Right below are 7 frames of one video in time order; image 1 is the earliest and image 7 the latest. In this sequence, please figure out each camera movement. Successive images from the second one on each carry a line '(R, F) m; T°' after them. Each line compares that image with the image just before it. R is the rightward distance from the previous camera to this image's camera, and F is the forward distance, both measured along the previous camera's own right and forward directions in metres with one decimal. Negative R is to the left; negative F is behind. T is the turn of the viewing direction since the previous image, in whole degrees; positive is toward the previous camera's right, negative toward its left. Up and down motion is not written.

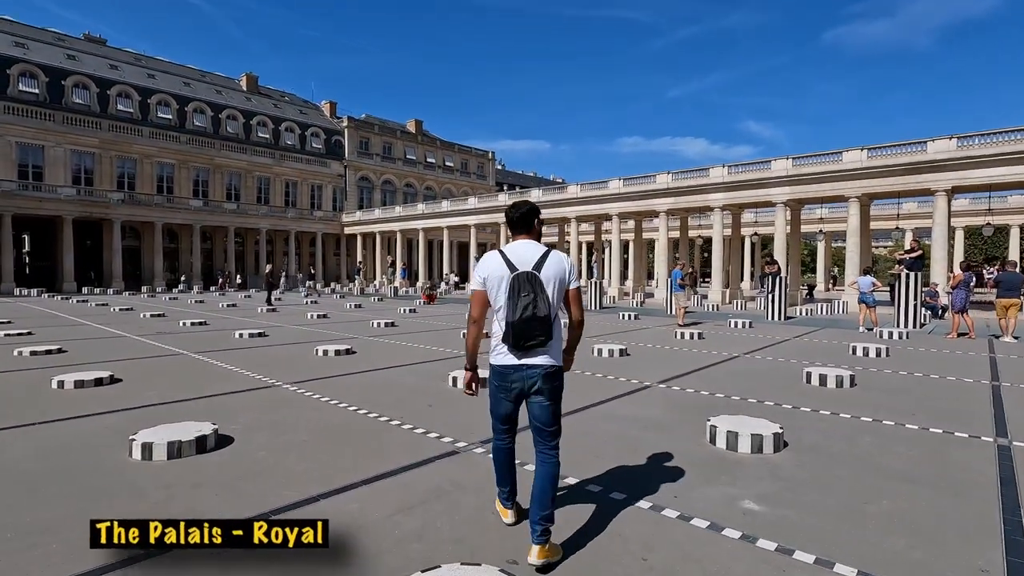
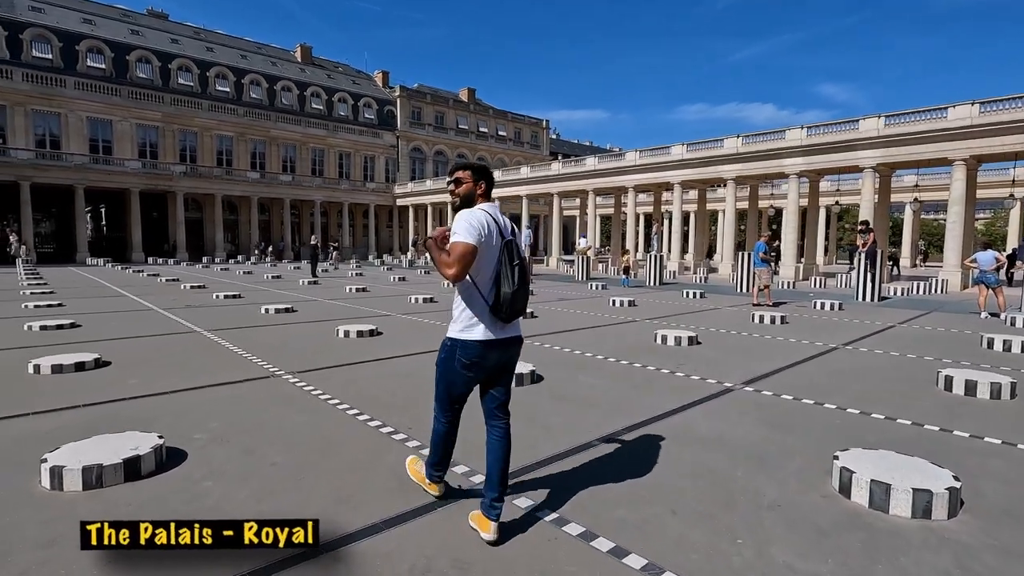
(+0.1, +1.7) m; -6°
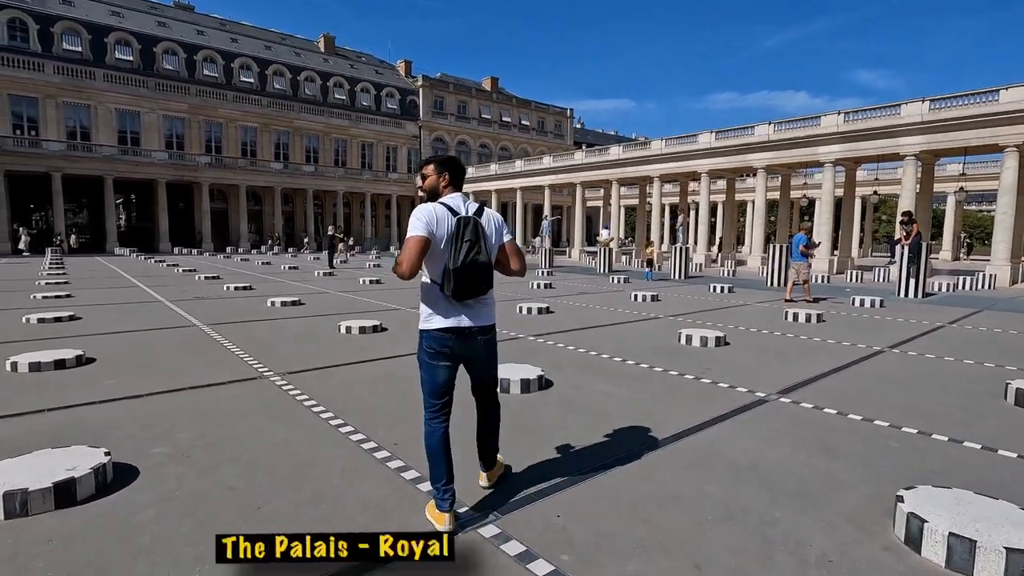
(+0.2, +0.7) m; -2°
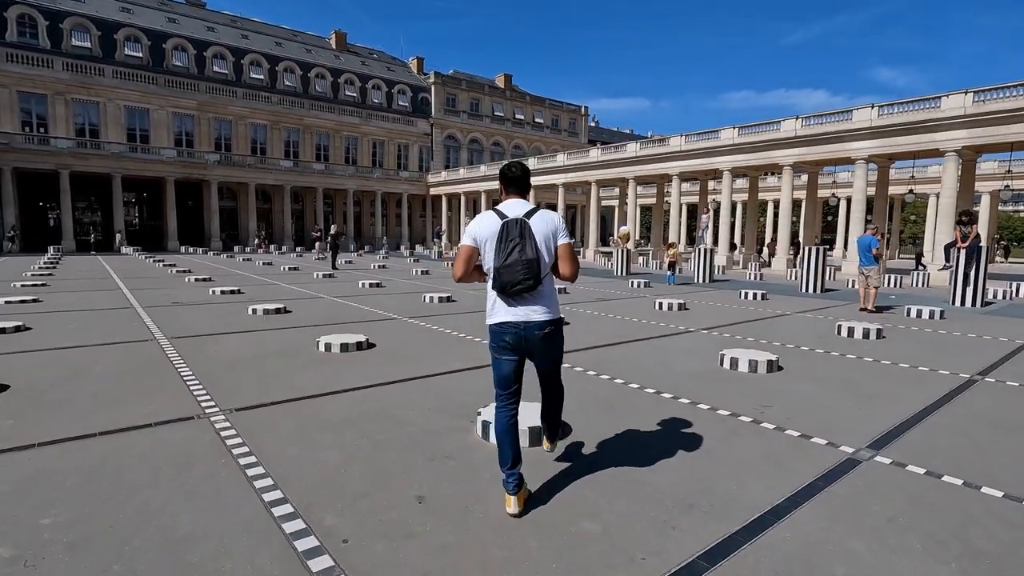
(+0.1, +1.4) m; -1°
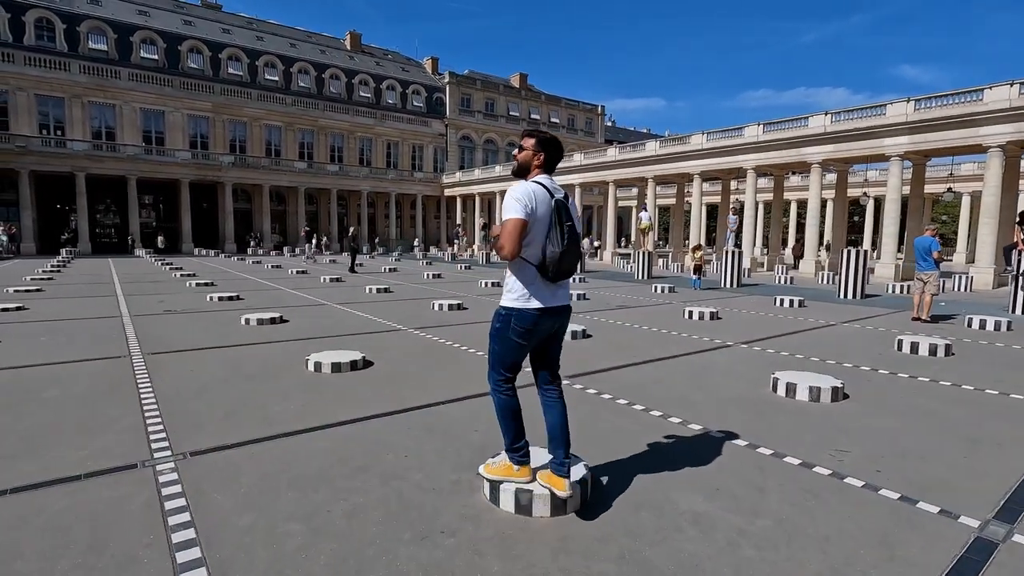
(0.0, +1.0) m; -2°
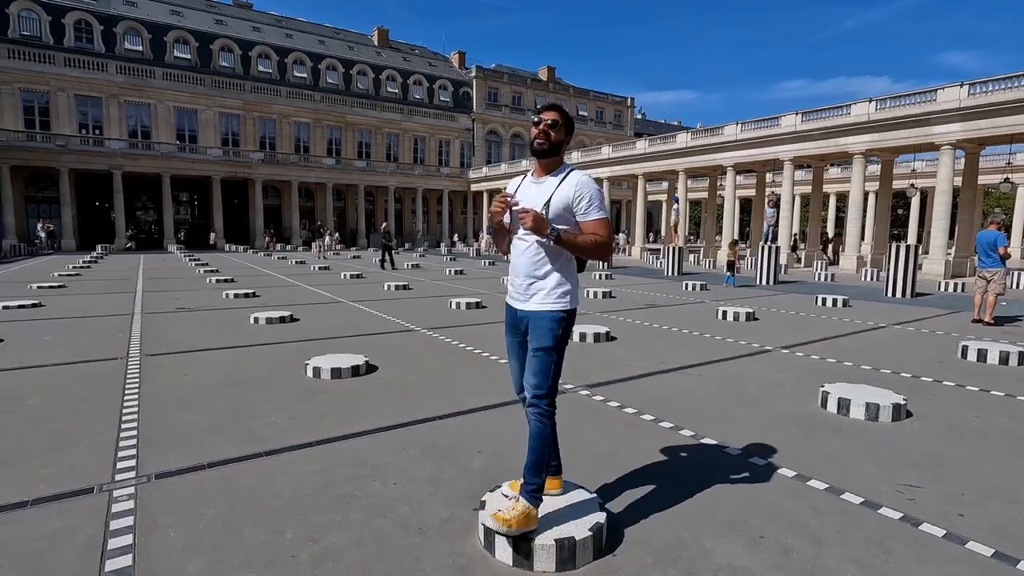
(+0.2, +0.6) m; -3°
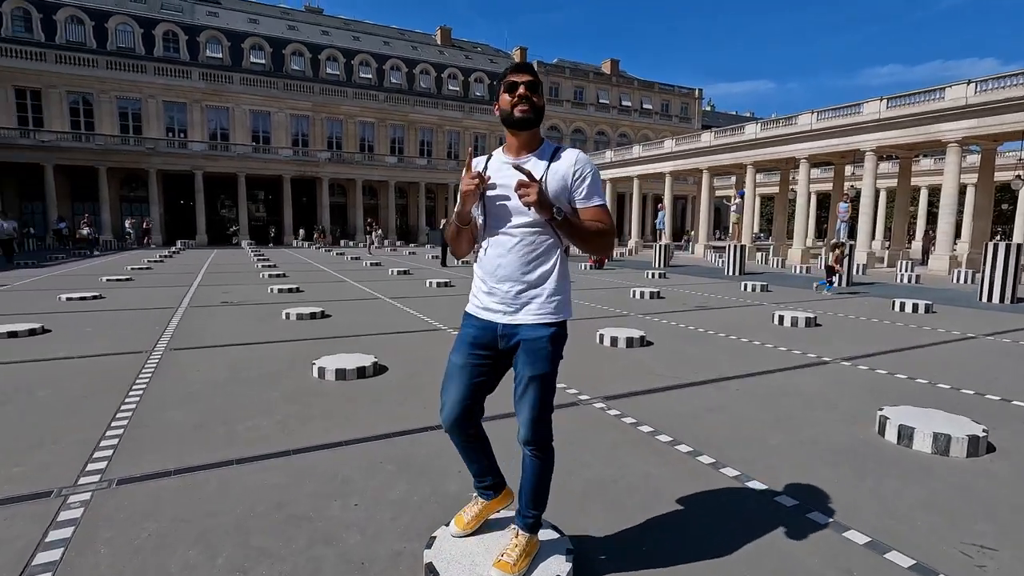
(+0.5, +0.5) m; -7°
